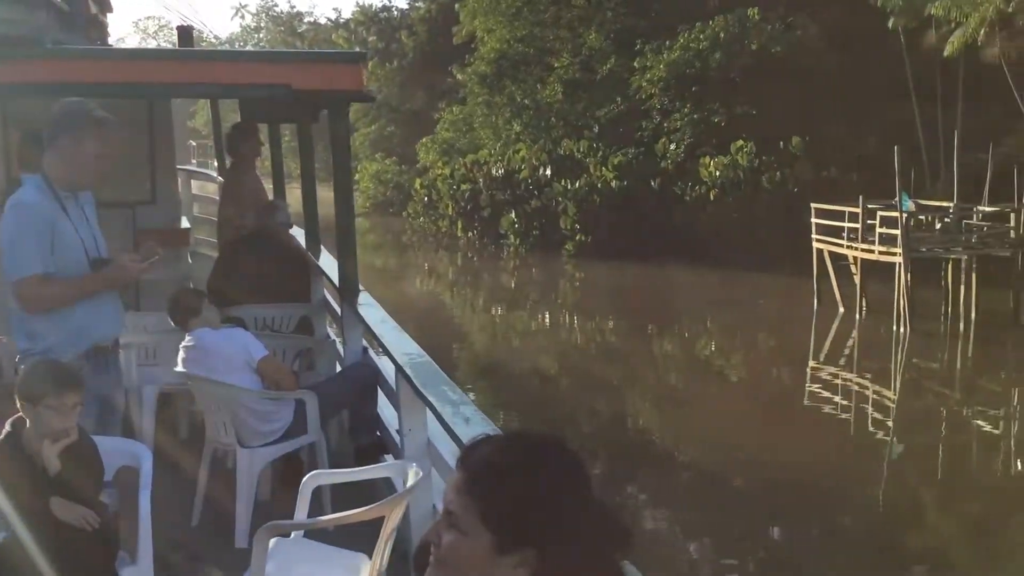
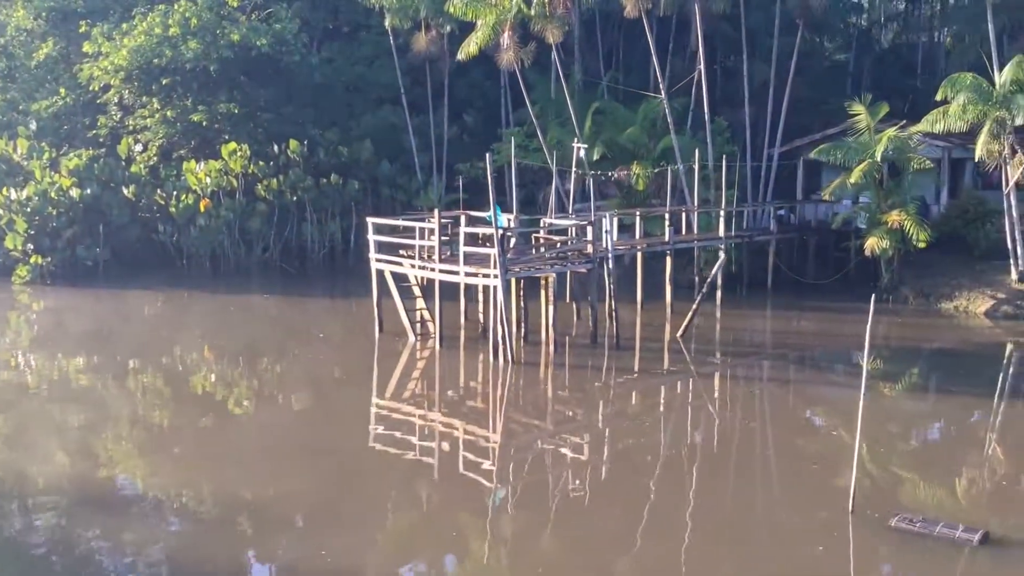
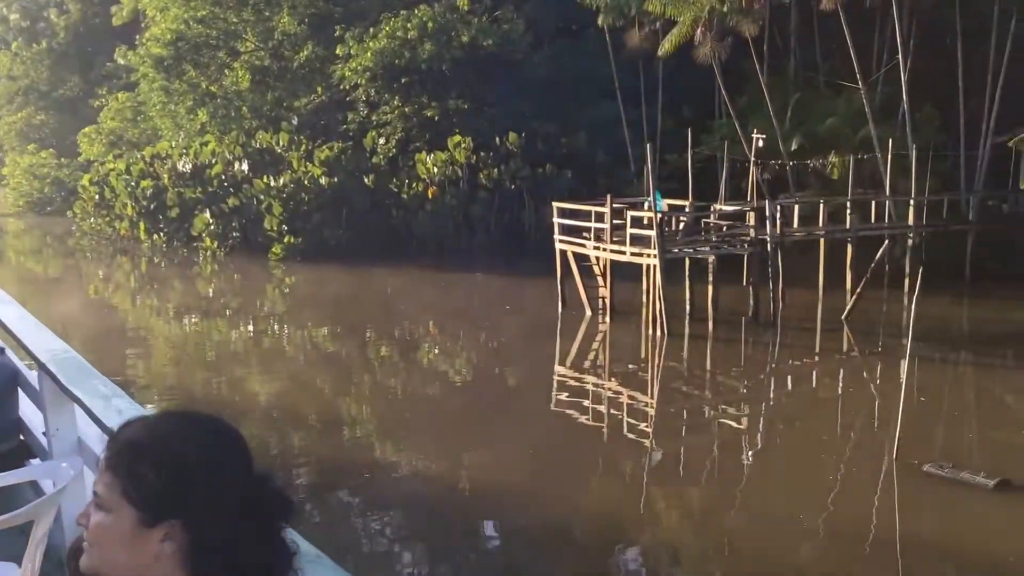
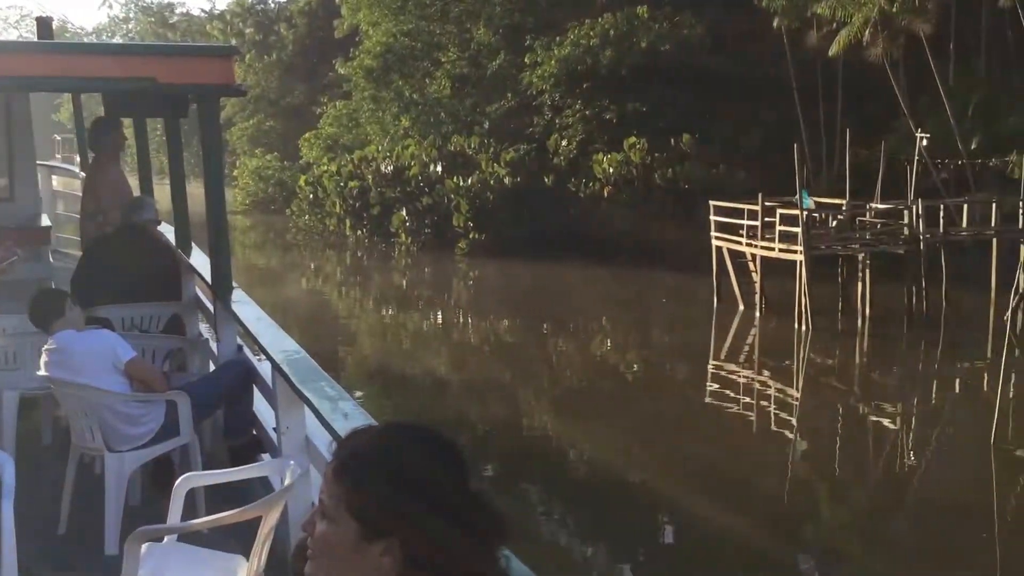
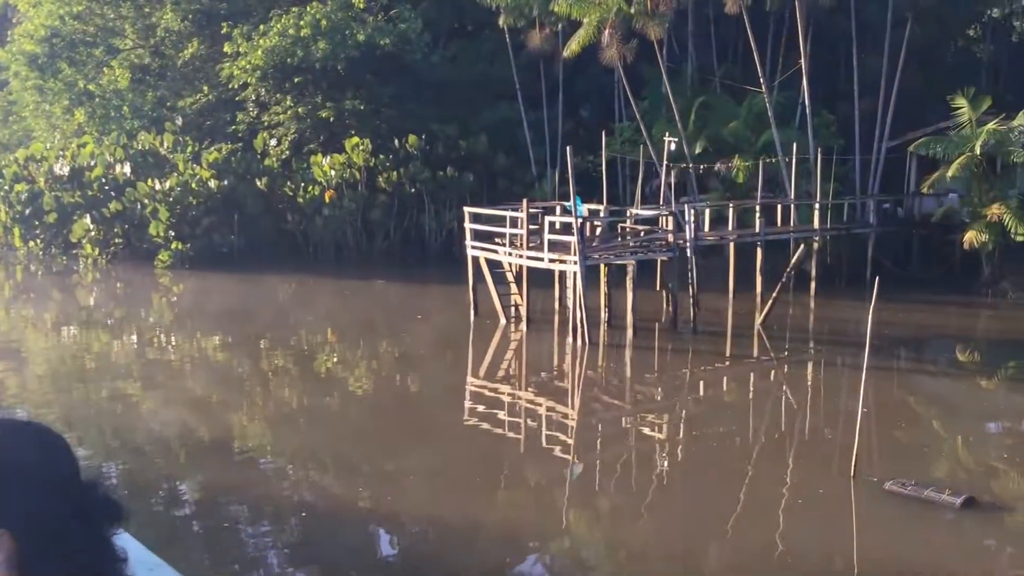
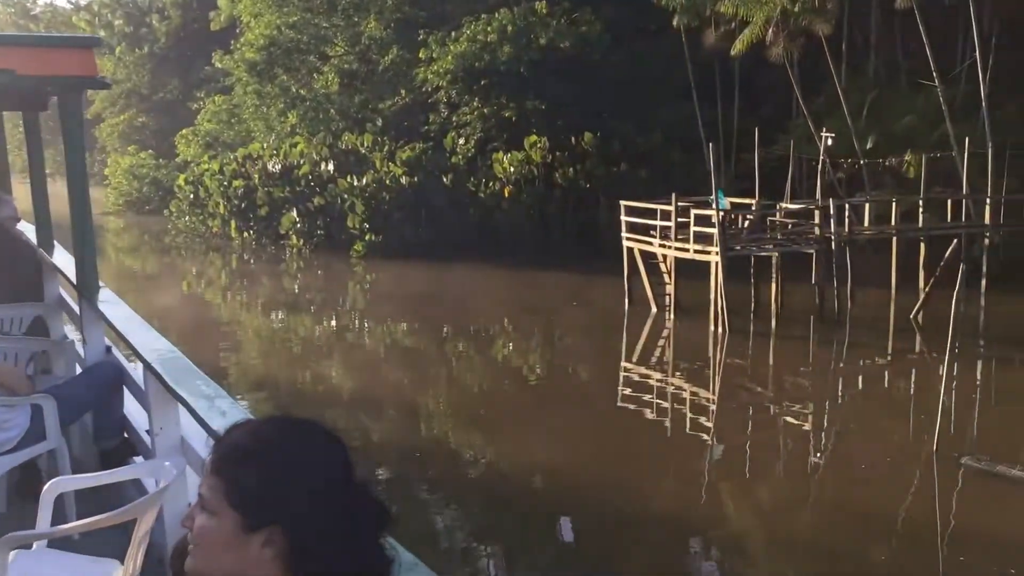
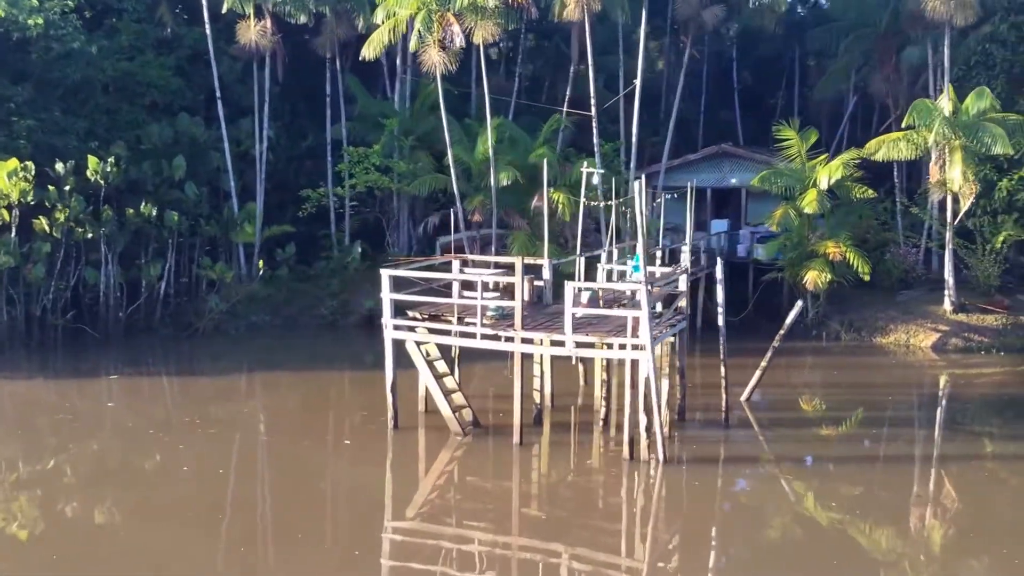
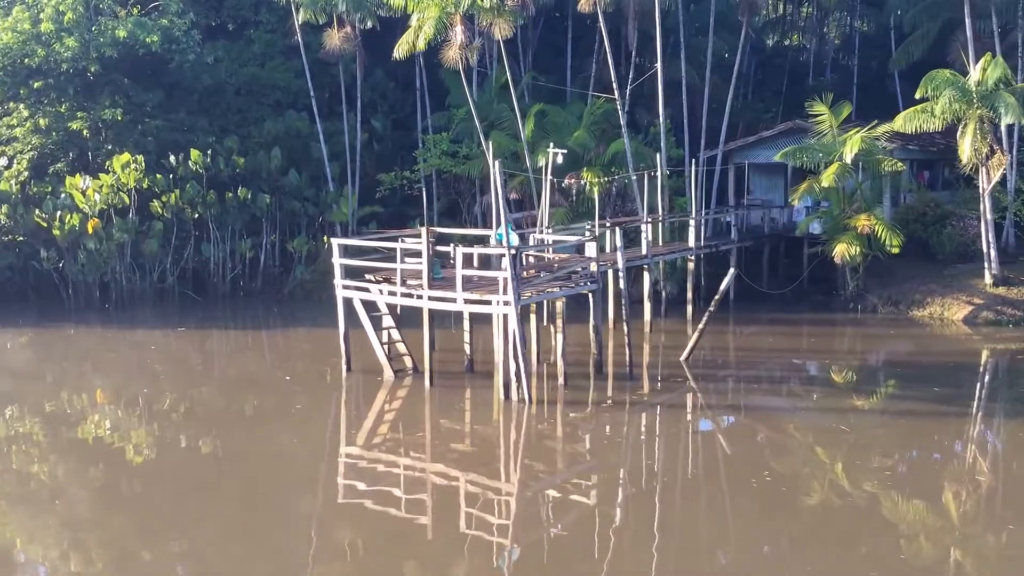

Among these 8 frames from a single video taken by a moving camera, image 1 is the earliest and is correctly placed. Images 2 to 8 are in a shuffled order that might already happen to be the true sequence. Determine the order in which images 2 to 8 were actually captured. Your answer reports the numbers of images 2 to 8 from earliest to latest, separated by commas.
4, 6, 3, 5, 2, 8, 7
